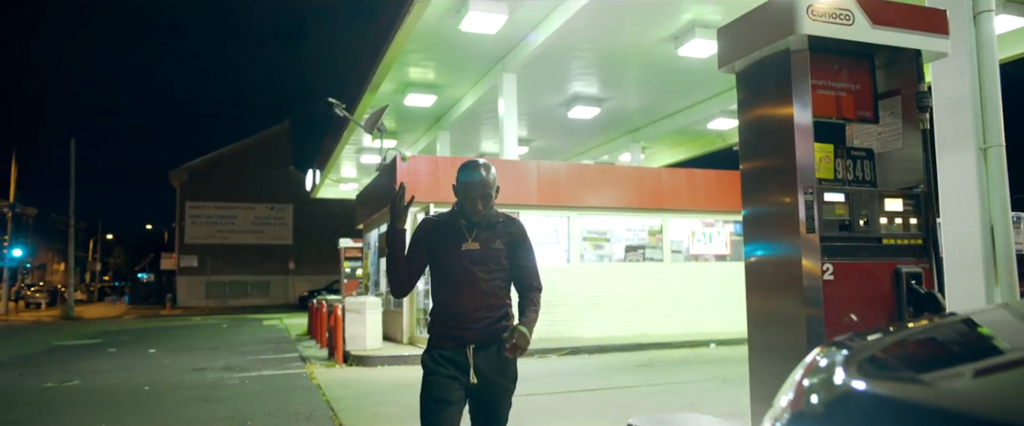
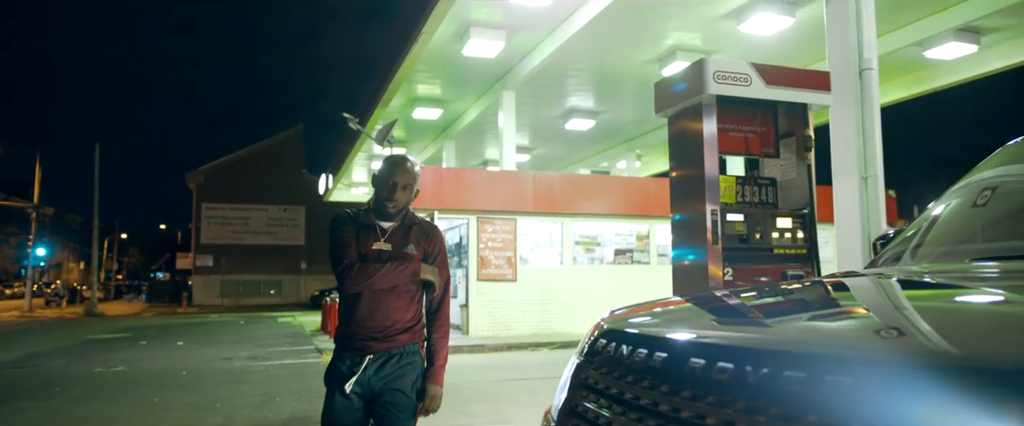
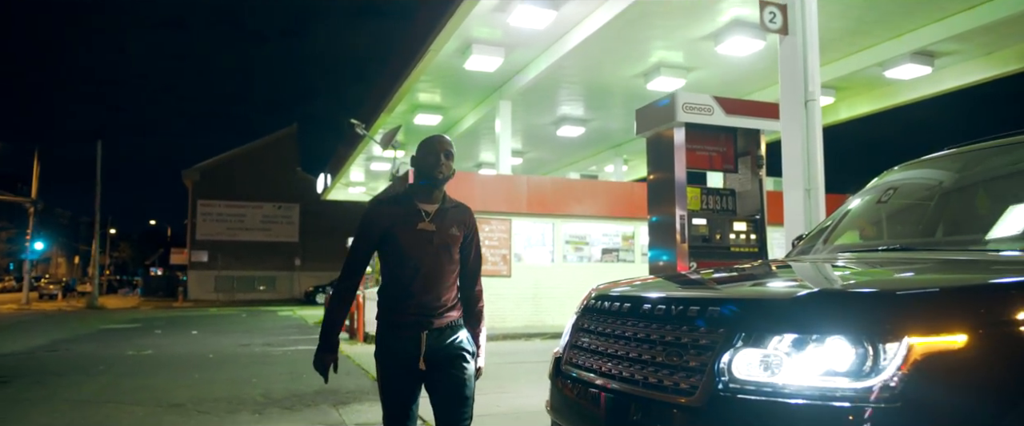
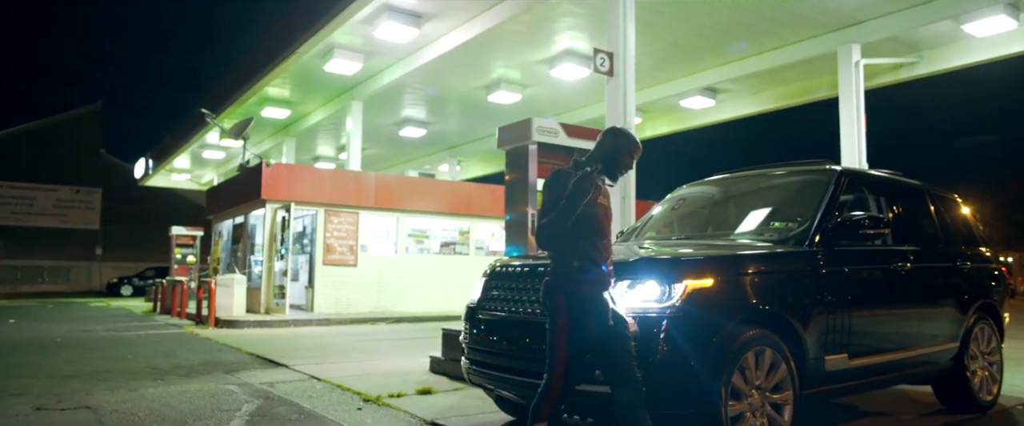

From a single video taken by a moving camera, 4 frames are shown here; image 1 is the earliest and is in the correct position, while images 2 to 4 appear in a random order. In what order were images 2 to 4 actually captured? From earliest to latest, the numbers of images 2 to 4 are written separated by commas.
2, 3, 4
